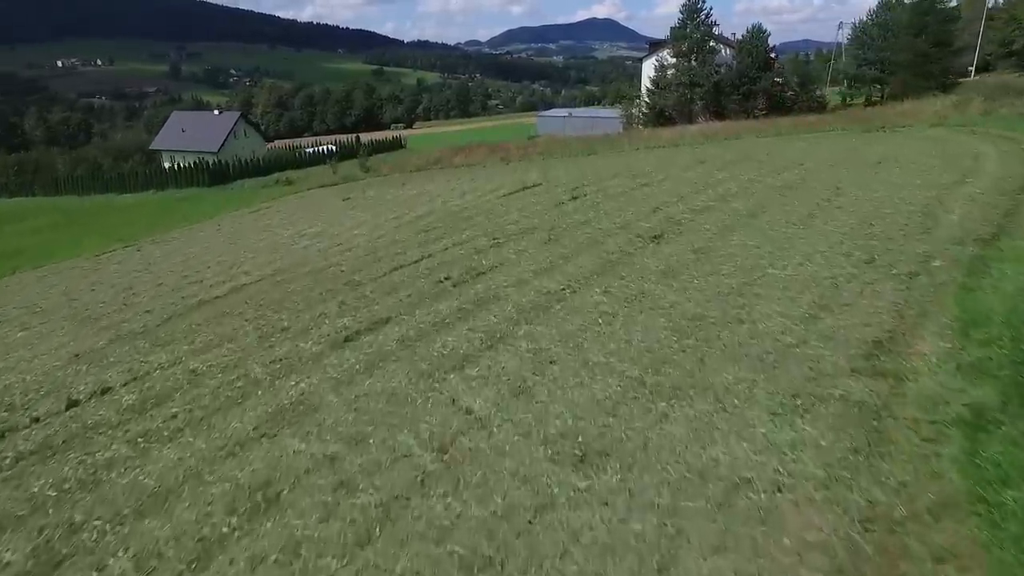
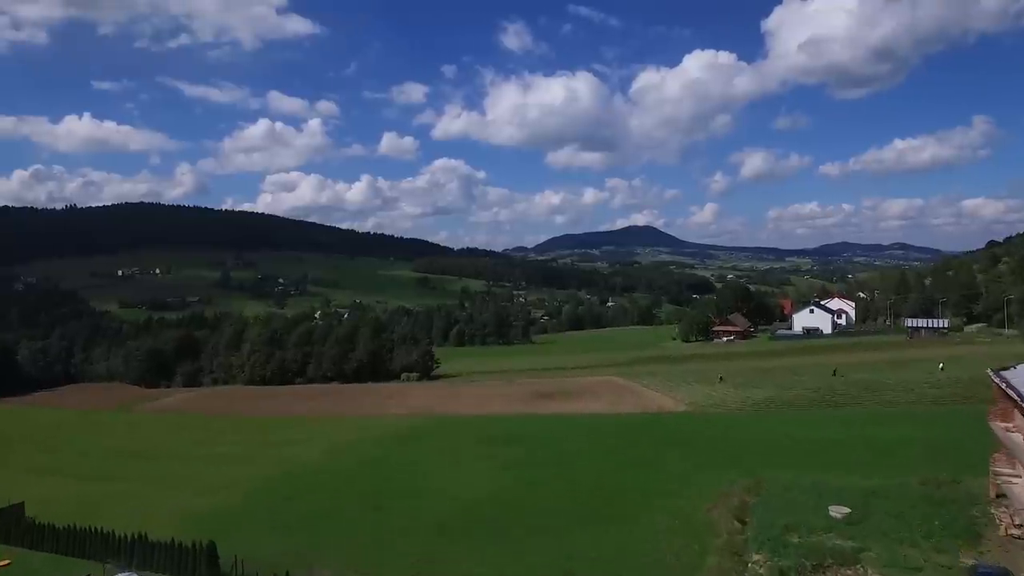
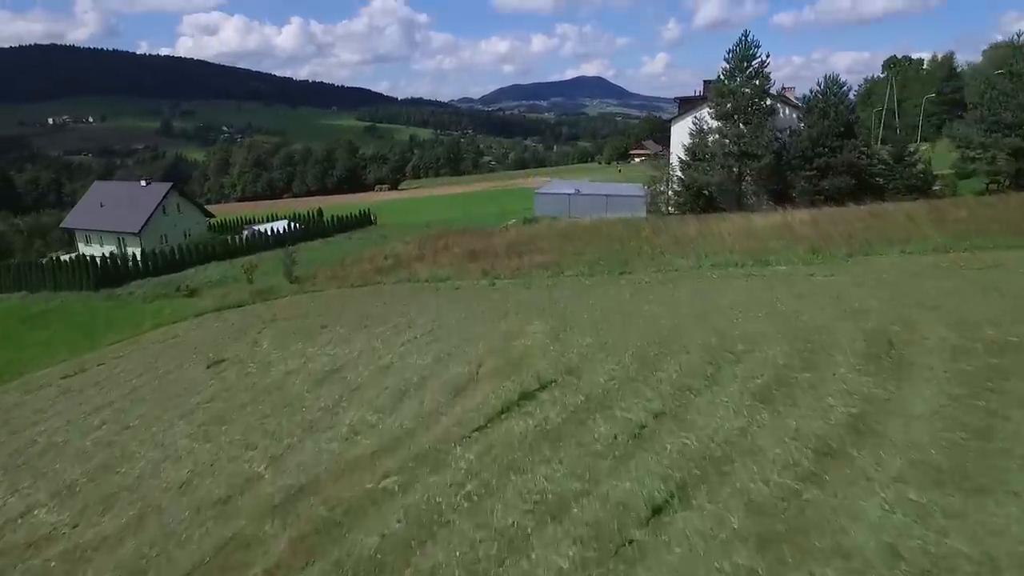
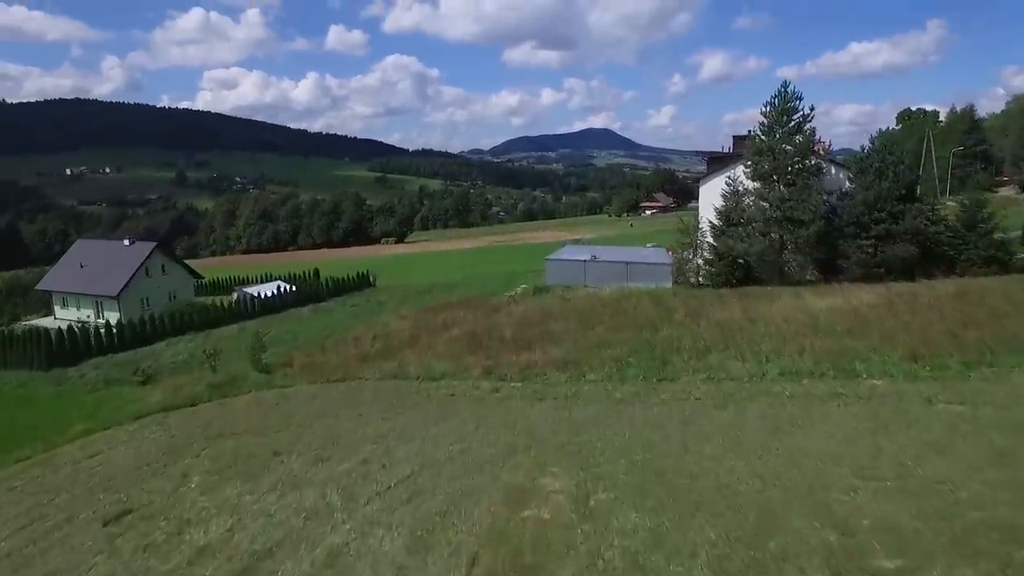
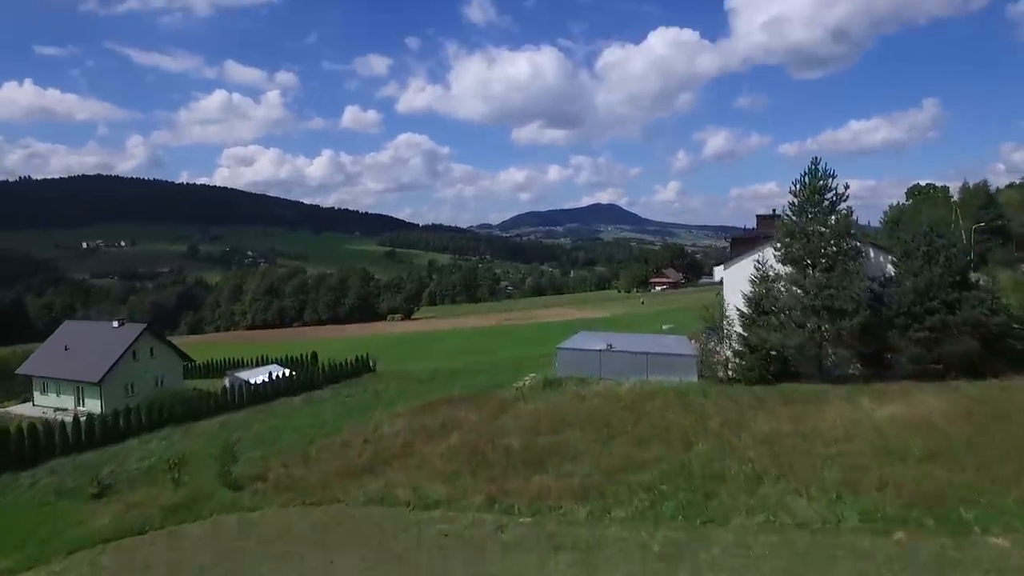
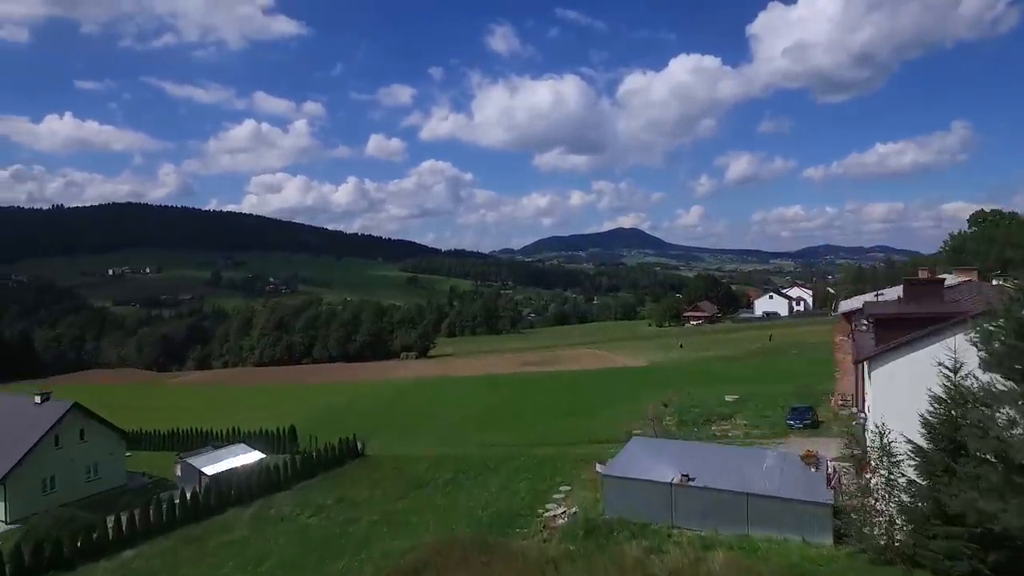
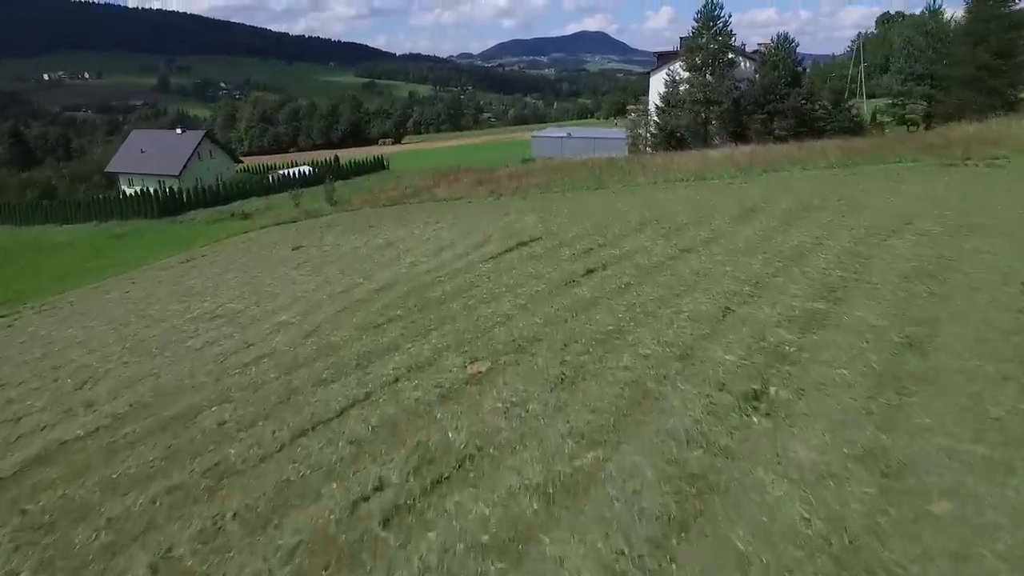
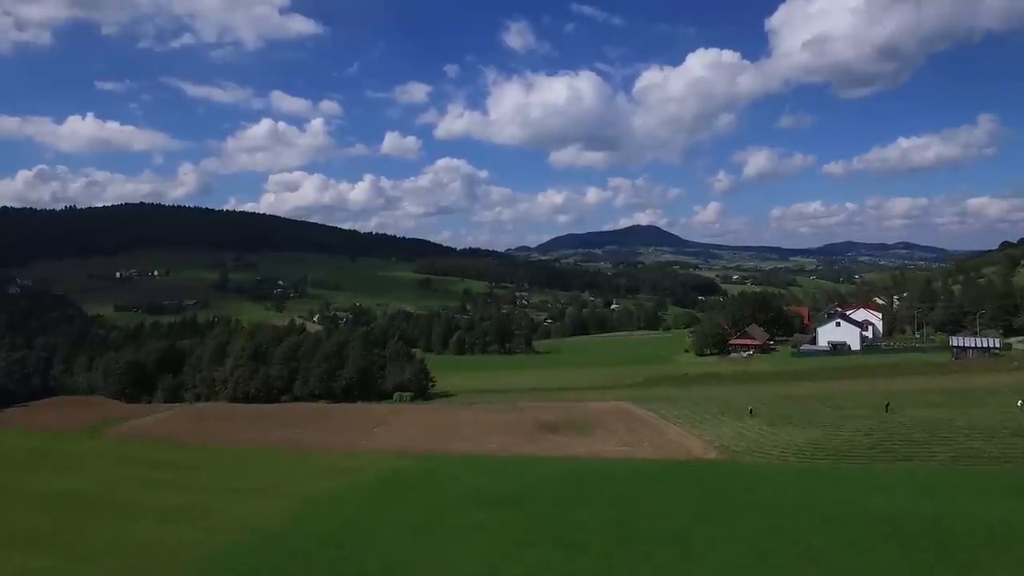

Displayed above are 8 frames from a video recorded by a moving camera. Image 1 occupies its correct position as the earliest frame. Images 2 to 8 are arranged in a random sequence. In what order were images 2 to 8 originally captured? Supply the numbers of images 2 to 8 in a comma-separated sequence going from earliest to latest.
7, 3, 4, 5, 6, 2, 8
